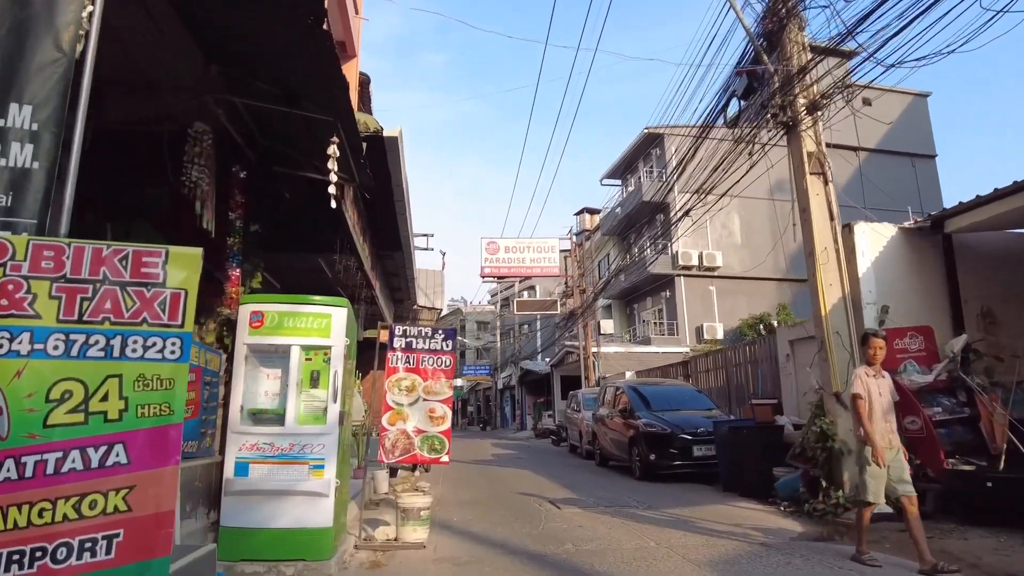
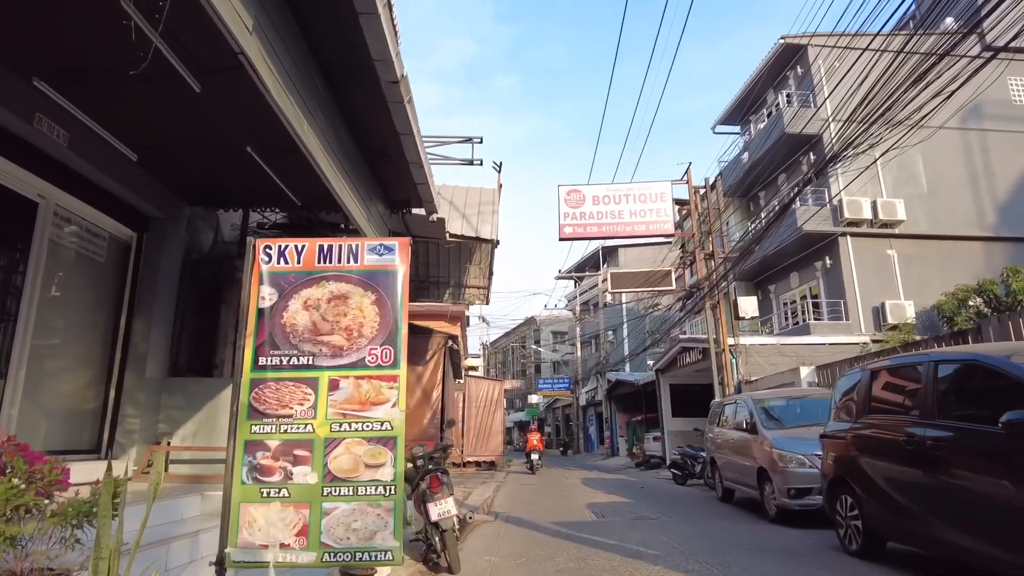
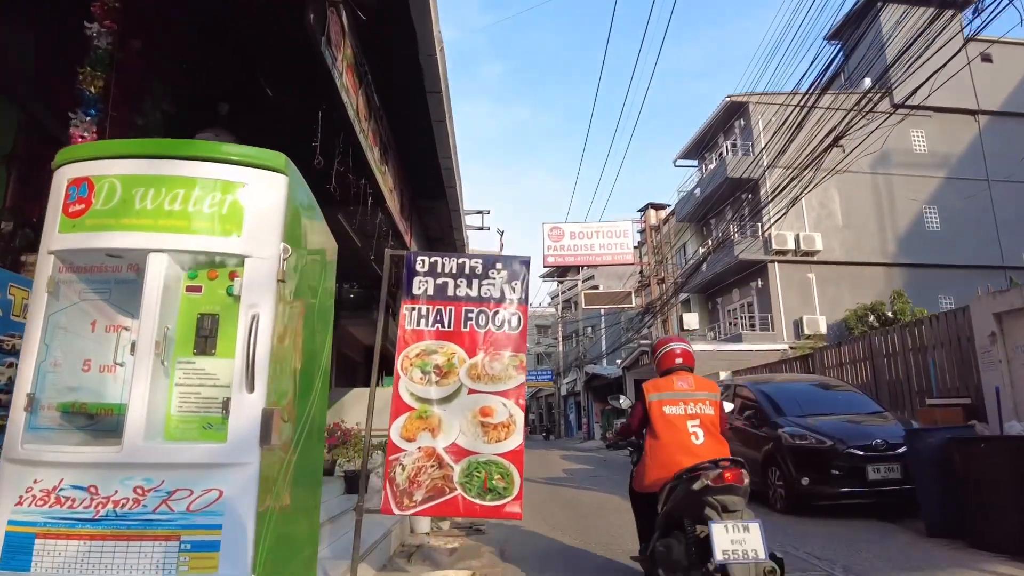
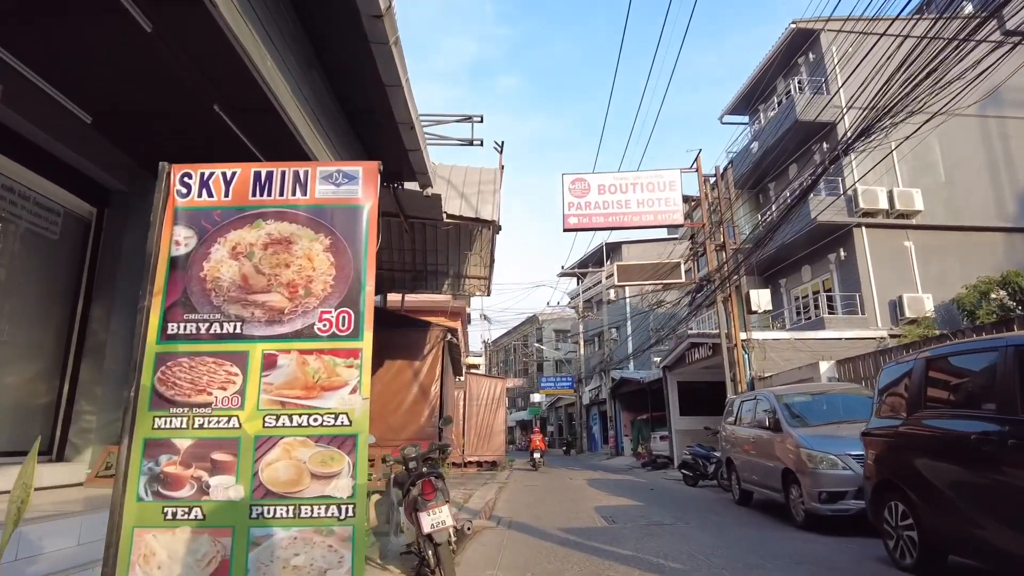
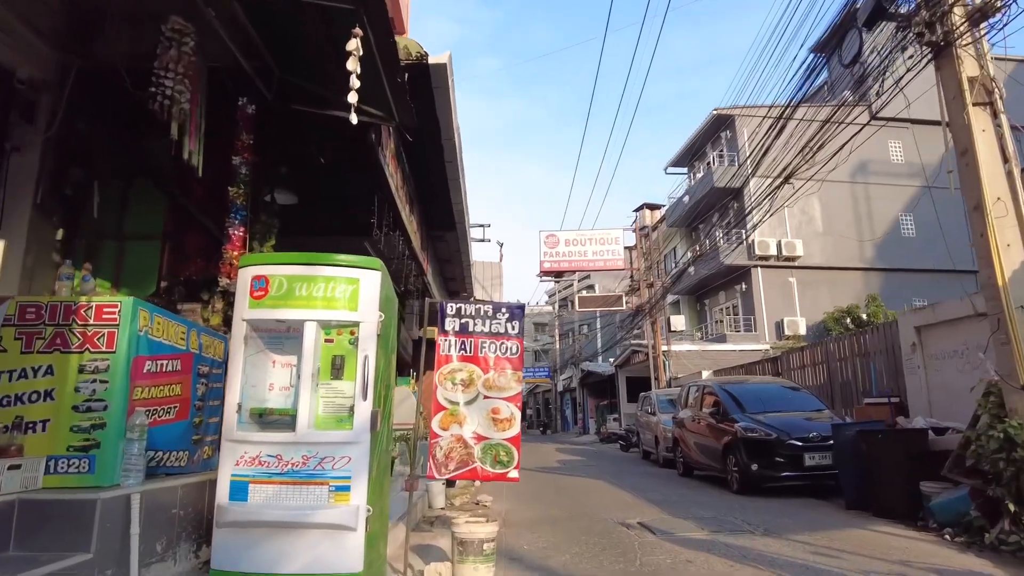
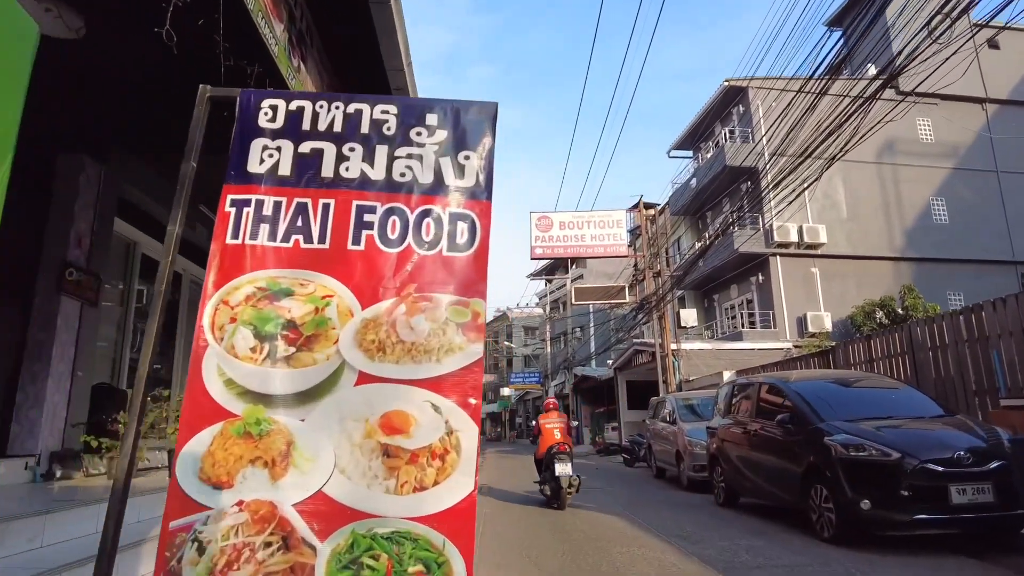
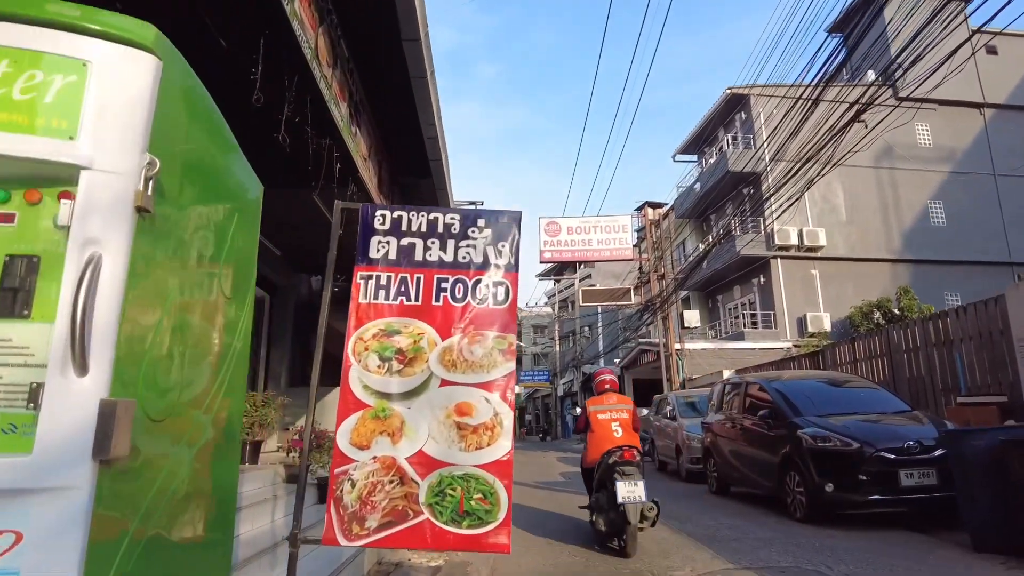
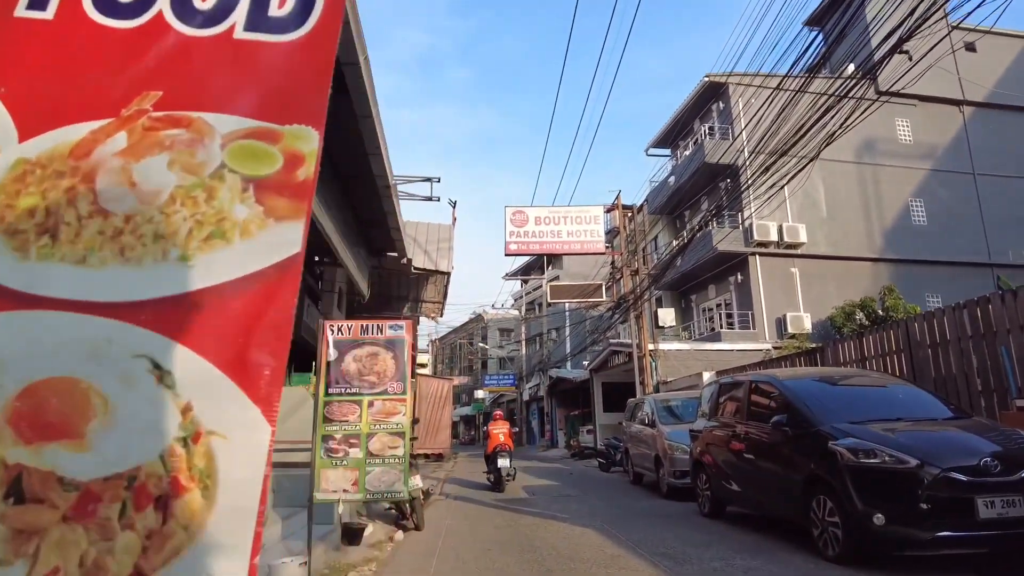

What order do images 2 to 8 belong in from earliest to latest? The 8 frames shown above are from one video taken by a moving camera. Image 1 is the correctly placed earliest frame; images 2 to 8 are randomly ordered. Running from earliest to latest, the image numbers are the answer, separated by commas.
5, 3, 7, 6, 8, 2, 4
